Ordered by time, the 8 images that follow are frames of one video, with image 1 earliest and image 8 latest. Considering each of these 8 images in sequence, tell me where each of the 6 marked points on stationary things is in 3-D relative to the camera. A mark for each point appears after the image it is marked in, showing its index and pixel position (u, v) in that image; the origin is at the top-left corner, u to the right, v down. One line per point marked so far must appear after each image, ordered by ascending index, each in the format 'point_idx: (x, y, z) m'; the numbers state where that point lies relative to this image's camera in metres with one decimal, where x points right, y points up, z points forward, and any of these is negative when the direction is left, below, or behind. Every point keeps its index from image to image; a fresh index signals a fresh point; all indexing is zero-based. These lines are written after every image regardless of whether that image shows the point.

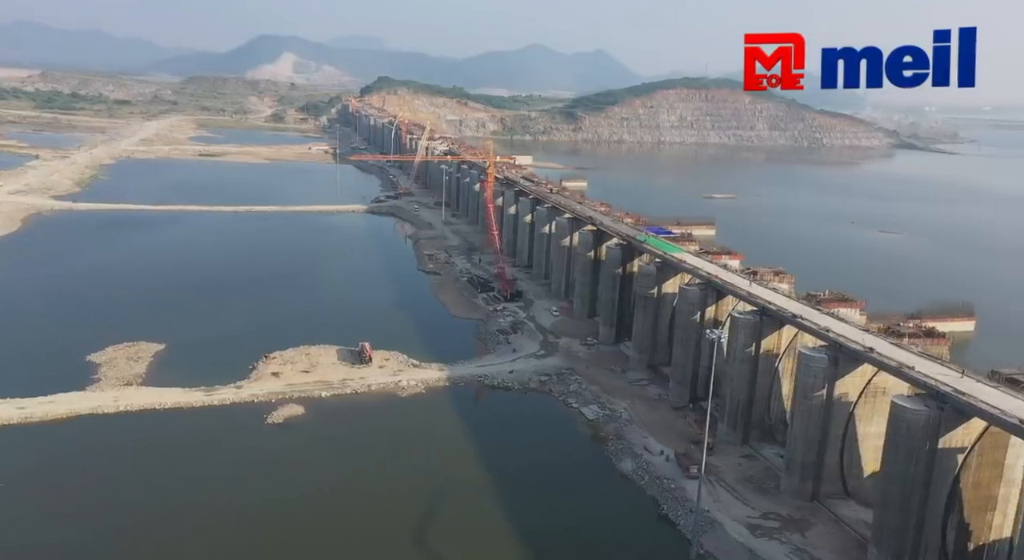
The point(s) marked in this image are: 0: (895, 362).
0: (+8.3, -1.8, +16.2) m
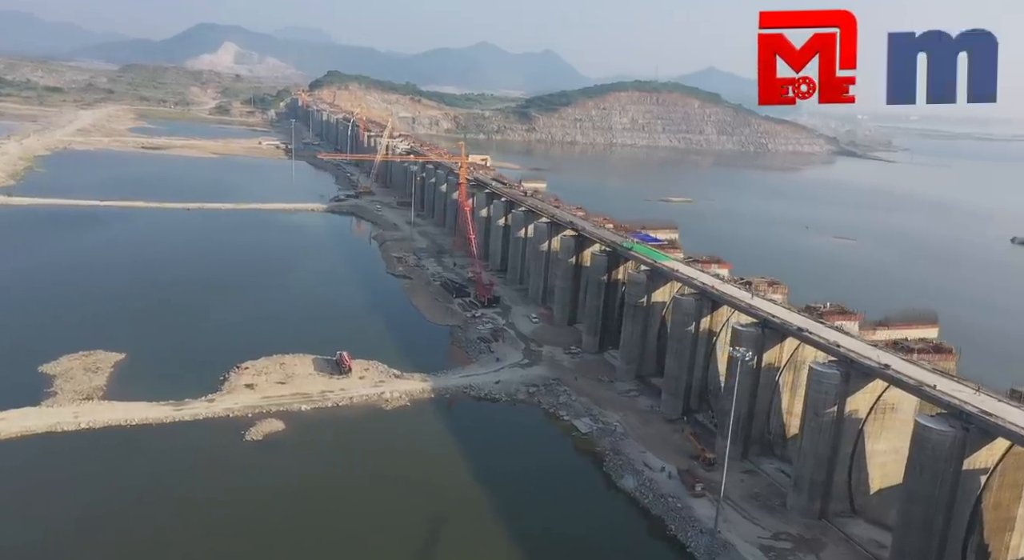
0: (+8.5, -2.1, +15.9) m
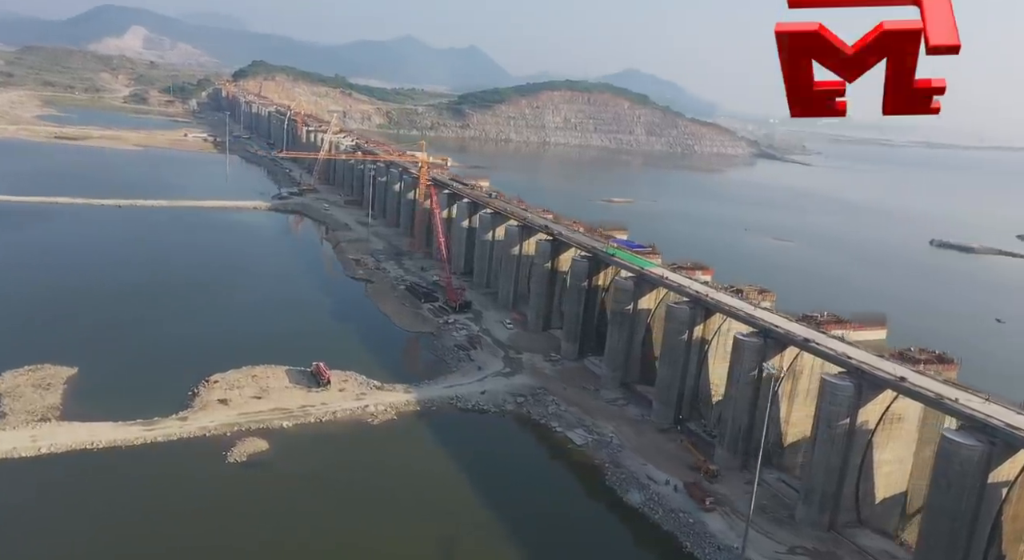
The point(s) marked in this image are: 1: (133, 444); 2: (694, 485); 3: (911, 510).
0: (+9.0, -2.4, +16.0) m
1: (-9.8, -4.3, +19.6) m
2: (+4.8, -5.3, +19.5) m
3: (+10.1, -5.8, +19.0) m
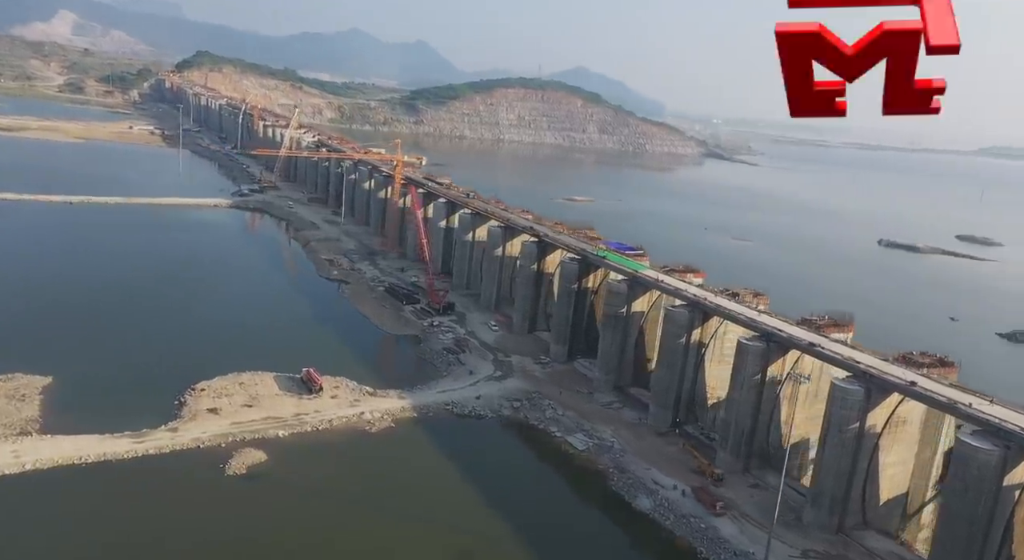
0: (+9.4, -2.6, +16.3) m
1: (-9.6, -4.4, +18.6) m
2: (+5.0, -5.4, +19.5) m
3: (+10.3, -5.9, +19.4) m
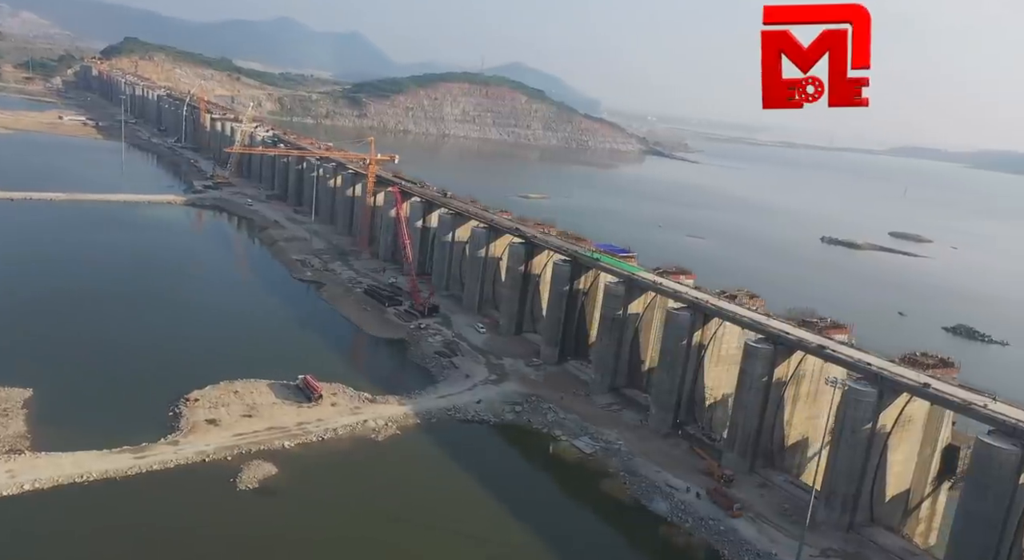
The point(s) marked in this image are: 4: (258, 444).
0: (+10.0, -2.7, +16.9) m
1: (-9.1, -4.6, +17.7) m
2: (+5.4, -5.6, +19.8) m
3: (+10.7, -6.0, +20.1) m
4: (-6.7, -4.3, +19.7) m
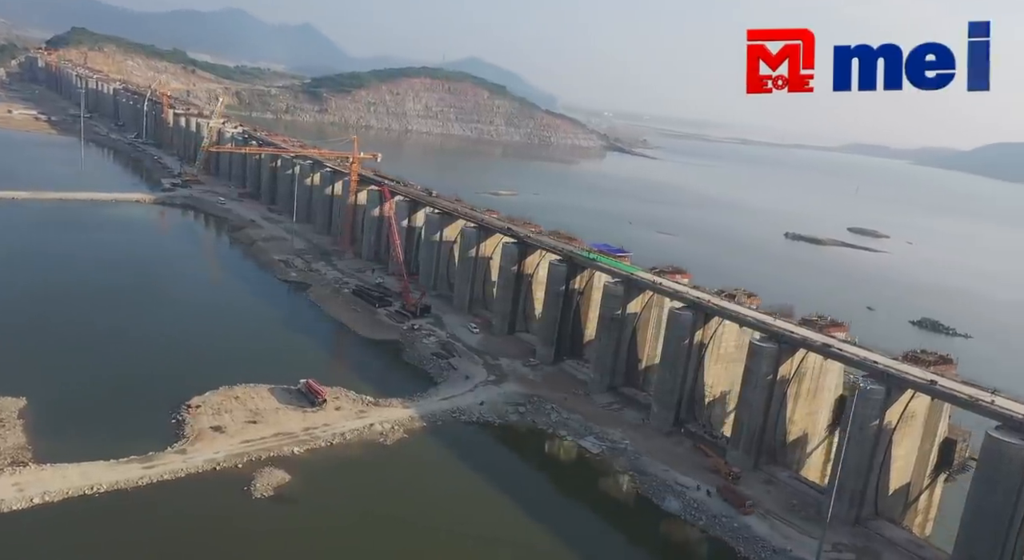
0: (+10.5, -2.7, +17.4) m
1: (-8.6, -4.7, +17.2) m
2: (+5.7, -5.6, +20.1) m
3: (+11.0, -6.0, +20.6) m
4: (-6.3, -4.4, +19.4) m
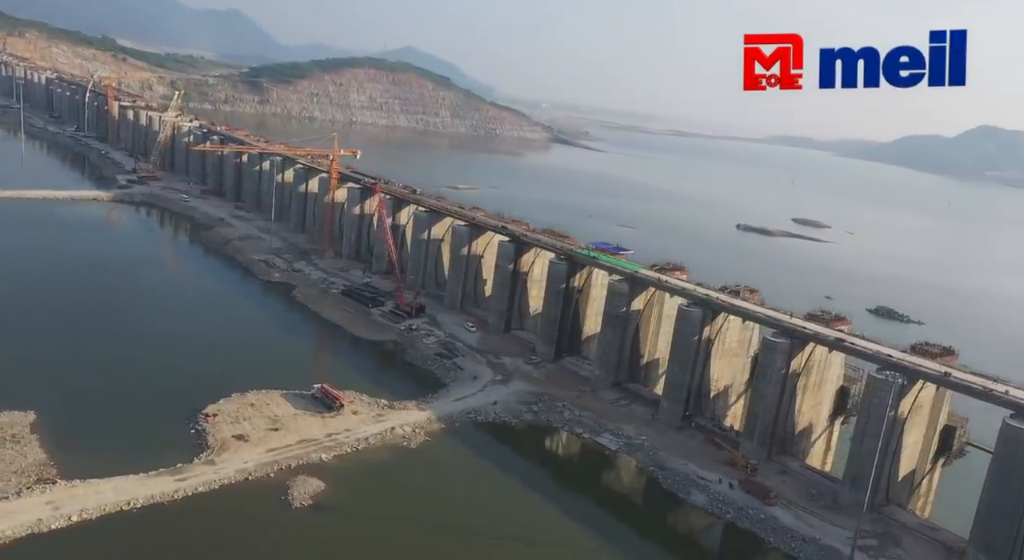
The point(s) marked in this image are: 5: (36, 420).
0: (+11.4, -2.6, +18.4) m
1: (-7.6, -4.9, +16.7) m
2: (+6.4, -5.5, +20.7) m
3: (+11.7, -5.9, +21.7) m
4: (-5.5, -4.5, +19.0) m
5: (-12.6, -3.6, +19.6) m
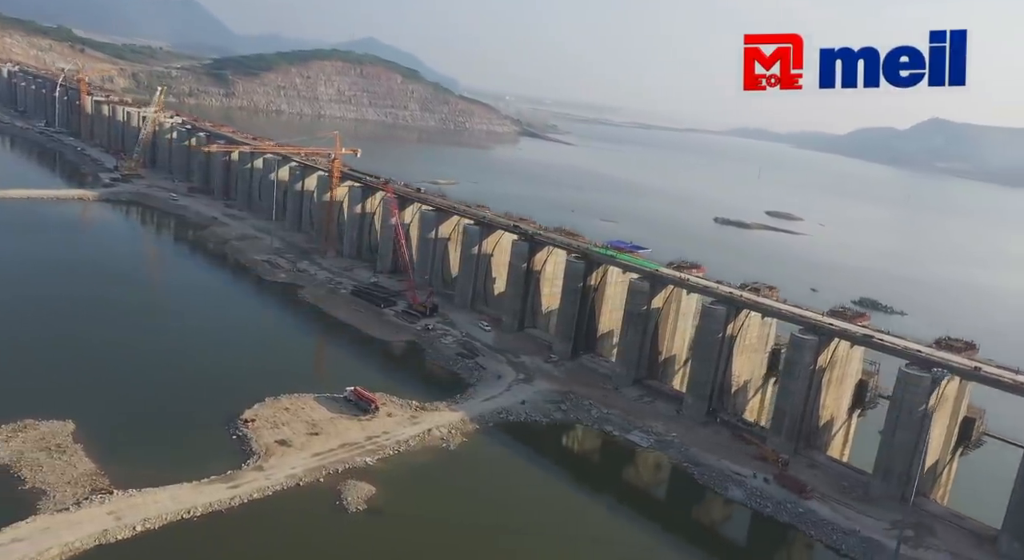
0: (+12.5, -2.5, +19.1) m
1: (-6.4, -5.0, +16.6) m
2: (+7.5, -5.5, +21.1) m
3: (+12.7, -5.8, +22.4) m
4: (-4.4, -4.6, +18.9) m
5: (-11.5, -3.8, +19.2) m
